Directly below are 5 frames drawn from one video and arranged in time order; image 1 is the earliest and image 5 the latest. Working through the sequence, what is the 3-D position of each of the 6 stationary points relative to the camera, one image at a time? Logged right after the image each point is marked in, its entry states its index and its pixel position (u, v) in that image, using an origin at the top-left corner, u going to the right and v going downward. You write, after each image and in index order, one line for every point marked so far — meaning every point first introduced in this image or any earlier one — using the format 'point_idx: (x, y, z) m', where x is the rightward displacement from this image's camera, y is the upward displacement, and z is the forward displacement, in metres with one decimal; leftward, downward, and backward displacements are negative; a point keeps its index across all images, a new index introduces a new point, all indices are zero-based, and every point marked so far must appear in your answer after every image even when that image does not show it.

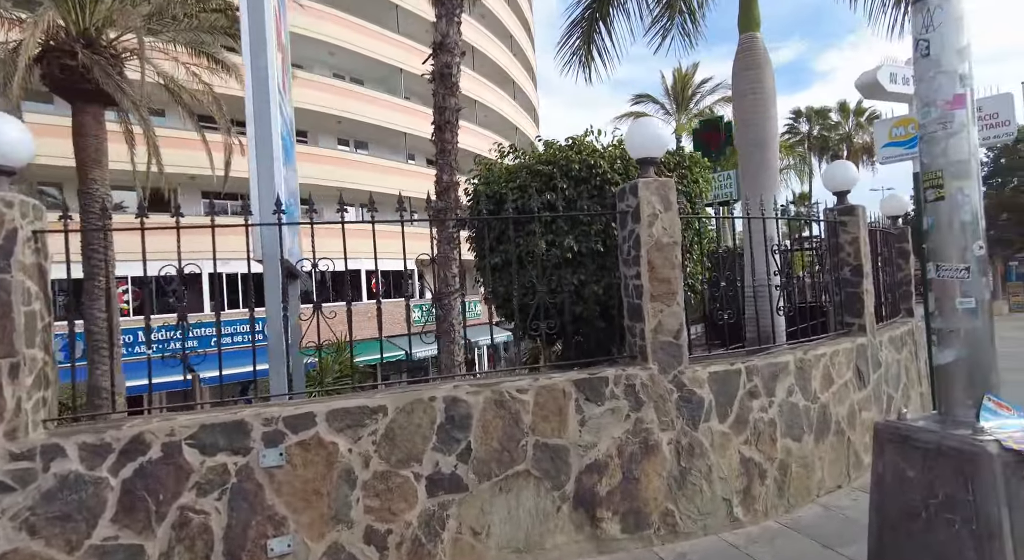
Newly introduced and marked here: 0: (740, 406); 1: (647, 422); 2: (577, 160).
0: (+1.7, -0.9, +4.1) m
1: (+0.9, -1.0, +3.8) m
2: (+0.6, +1.0, +4.8) m
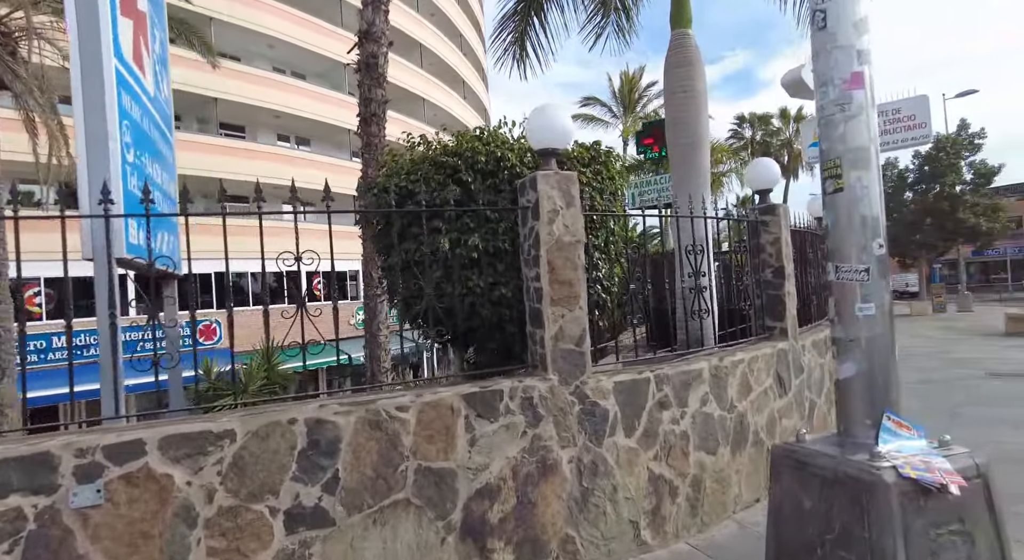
0: (+0.9, -0.9, +3.8) m
1: (+0.2, -1.0, +3.4) m
2: (-0.2, +1.0, +4.4) m
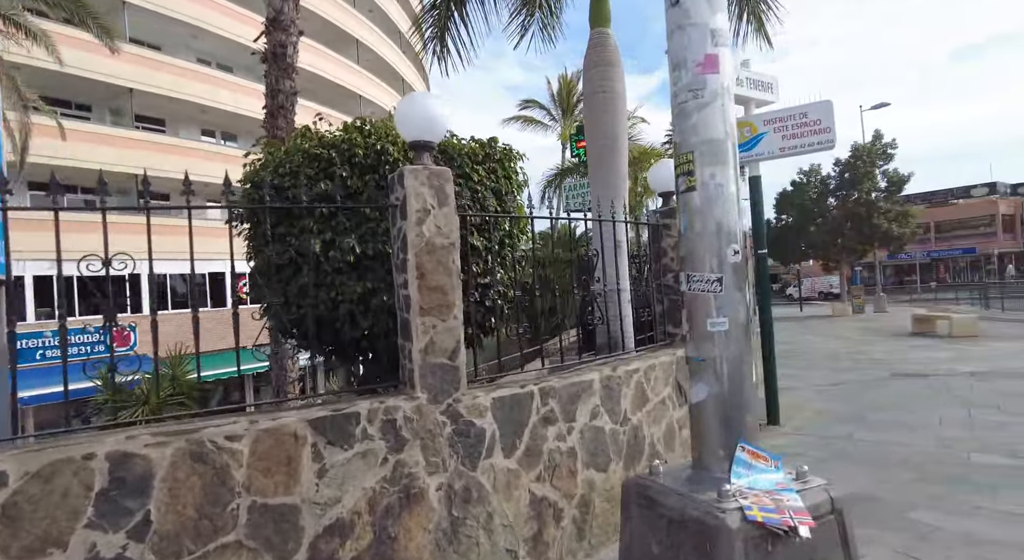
0: (+0.1, -1.0, +3.5) m
1: (-0.6, -1.0, +3.1) m
2: (-1.1, +1.0, +4.0) m
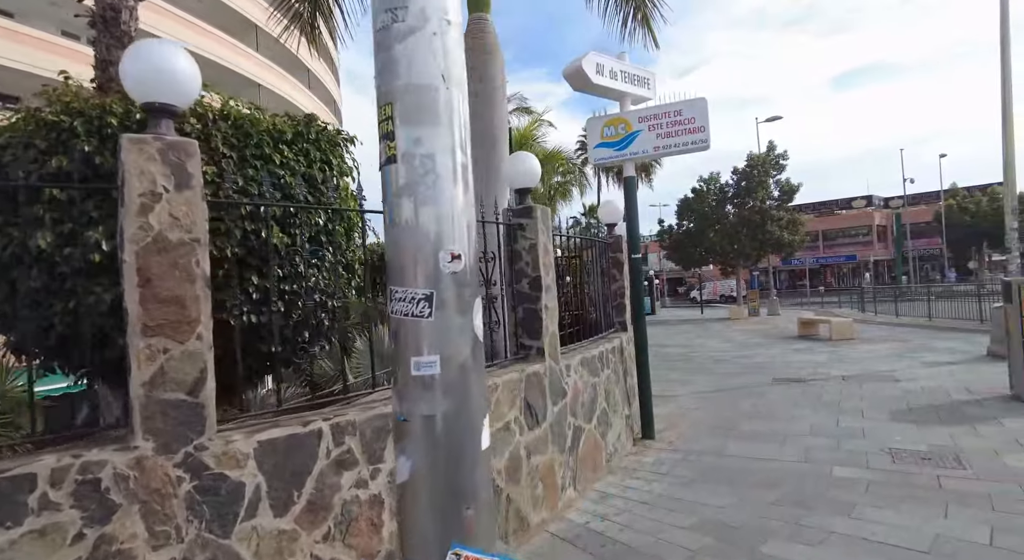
0: (-1.0, -1.0, +2.7) m
1: (-1.6, -1.1, +2.3) m
2: (-2.2, +0.9, +3.2) m
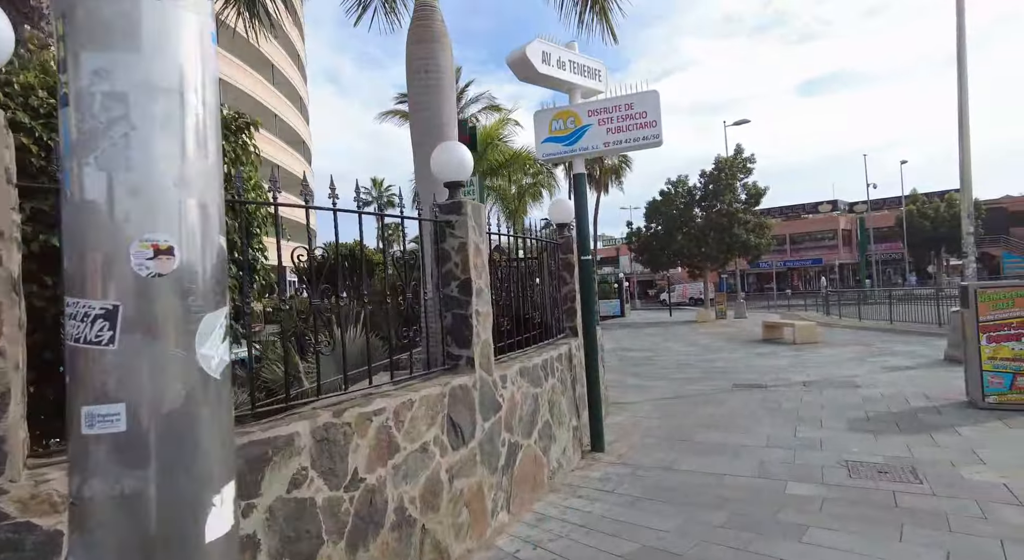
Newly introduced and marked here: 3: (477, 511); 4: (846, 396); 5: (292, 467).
0: (-1.4, -1.0, +2.3) m
1: (-2.0, -1.1, +1.8) m
2: (-2.7, +0.9, +2.7) m
3: (-0.2, -1.6, +3.8) m
4: (+4.9, -1.7, +8.2) m
5: (-1.0, -0.9, +2.7) m
